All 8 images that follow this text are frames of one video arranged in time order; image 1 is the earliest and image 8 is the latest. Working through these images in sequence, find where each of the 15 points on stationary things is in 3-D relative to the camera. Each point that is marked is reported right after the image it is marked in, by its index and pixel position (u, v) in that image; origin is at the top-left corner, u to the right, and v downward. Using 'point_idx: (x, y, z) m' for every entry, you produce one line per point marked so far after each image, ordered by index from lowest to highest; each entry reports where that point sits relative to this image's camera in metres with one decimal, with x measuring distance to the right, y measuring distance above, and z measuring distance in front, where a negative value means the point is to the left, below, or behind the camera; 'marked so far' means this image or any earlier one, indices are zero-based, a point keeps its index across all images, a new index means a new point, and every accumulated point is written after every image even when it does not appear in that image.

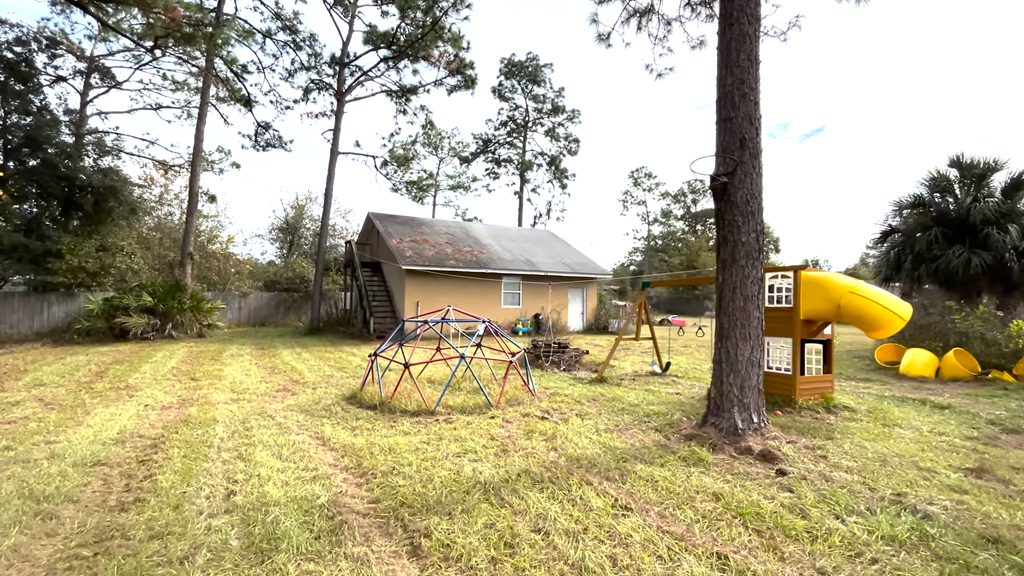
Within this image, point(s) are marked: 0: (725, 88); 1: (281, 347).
0: (+1.8, +1.6, +4.0) m
1: (-5.4, -1.4, +11.2) m
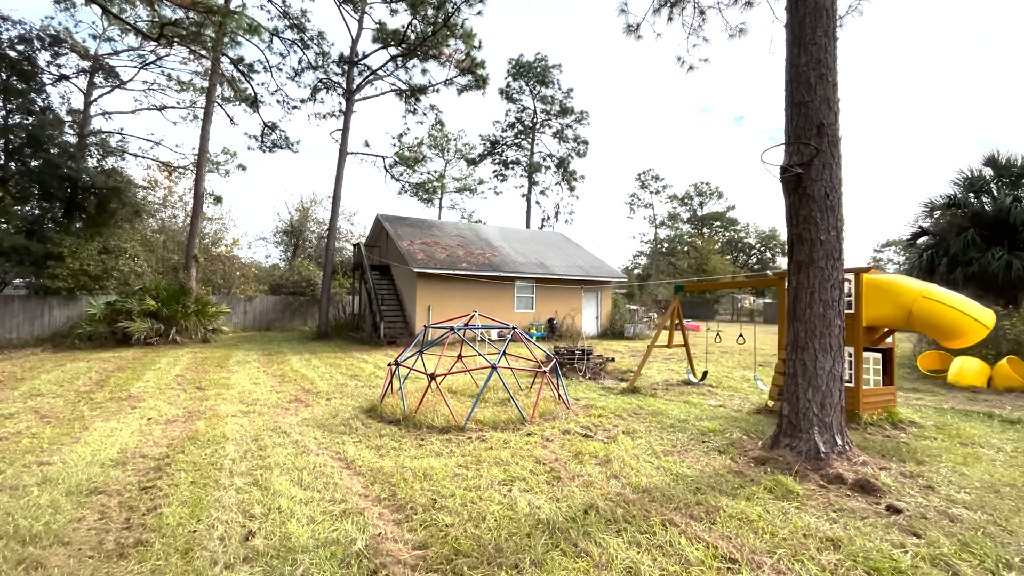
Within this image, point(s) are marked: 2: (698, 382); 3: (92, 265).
0: (+2.1, +1.6, +3.5) m
1: (-5.0, -1.4, +10.7) m
2: (+2.9, -1.4, +7.3) m
3: (-11.7, +0.6, +13.4) m
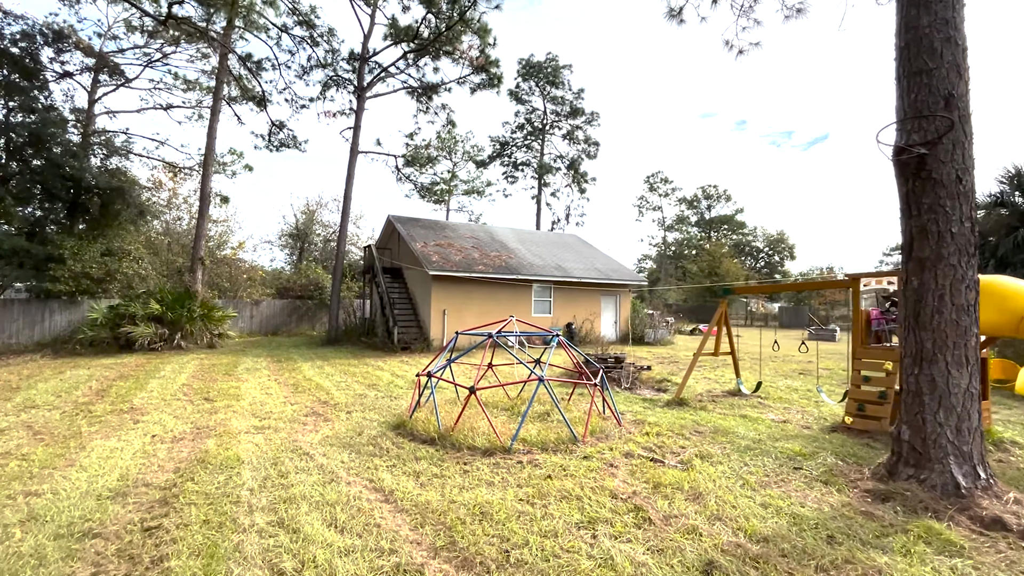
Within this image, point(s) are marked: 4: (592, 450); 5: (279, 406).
0: (+2.5, +1.6, +3.0) m
1: (-4.5, -1.5, +10.2) m
2: (+3.3, -1.5, +6.7) m
3: (-11.3, +0.5, +13.0) m
4: (+0.7, -1.3, +4.0) m
5: (-2.9, -1.5, +6.0) m
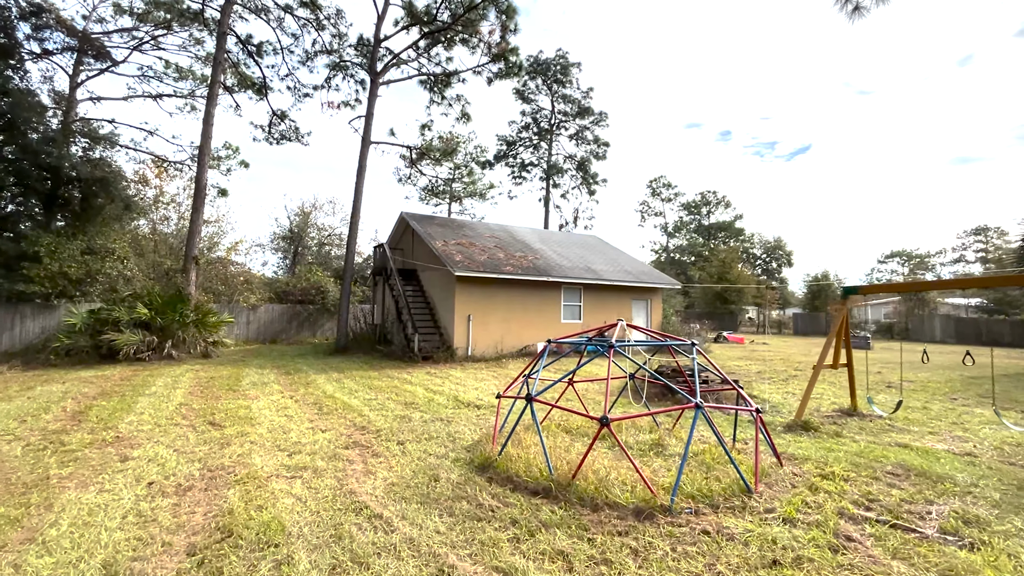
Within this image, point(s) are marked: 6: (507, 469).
0: (+3.5, +1.7, +1.9) m
1: (-3.7, -1.5, +8.9) m
2: (+4.2, -1.5, +5.6) m
3: (-10.5, +0.5, +11.5) m
4: (+1.6, -1.3, +2.8) m
5: (-2.0, -1.4, +4.8) m
6: (0.0, -1.3, +3.4) m
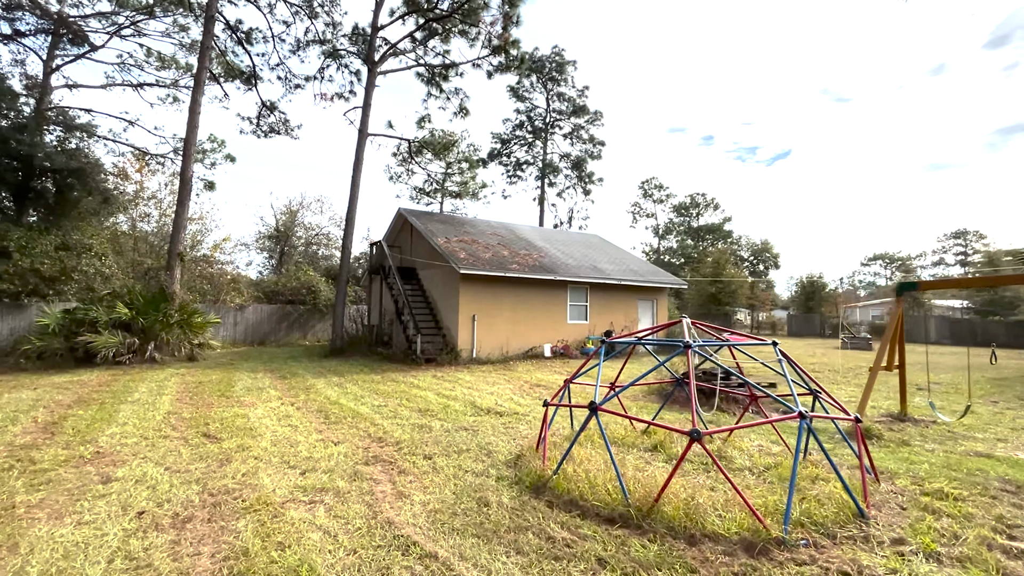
0: (+3.9, +1.7, +1.5) m
1: (-3.5, -1.5, +8.3) m
2: (+4.5, -1.4, +5.3) m
3: (-10.4, +0.5, +10.7) m
4: (+2.0, -1.2, +2.3) m
5: (-1.7, -1.4, +4.2) m
6: (+0.3, -1.2, +2.9) m
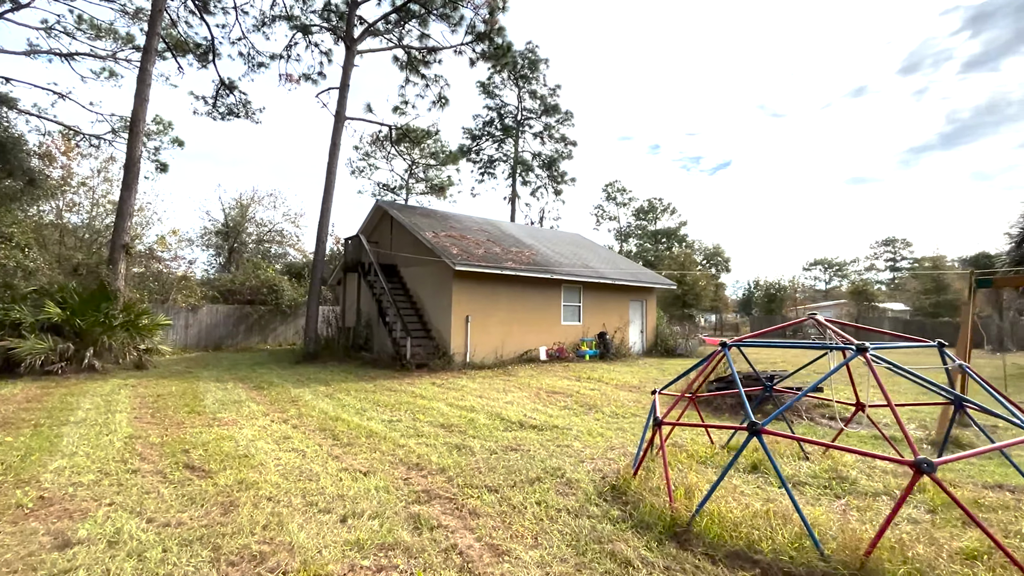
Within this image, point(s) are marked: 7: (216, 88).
0: (+4.7, +1.8, +1.2) m
1: (-3.4, -1.4, +7.2) m
2: (+4.9, -1.4, +5.0) m
3: (-10.4, +0.6, +9.0) m
4: (+2.7, -1.2, +1.8) m
5: (-1.1, -1.3, +3.3) m
6: (+1.0, -1.2, +2.2) m
7: (-7.9, +5.4, +12.9) m
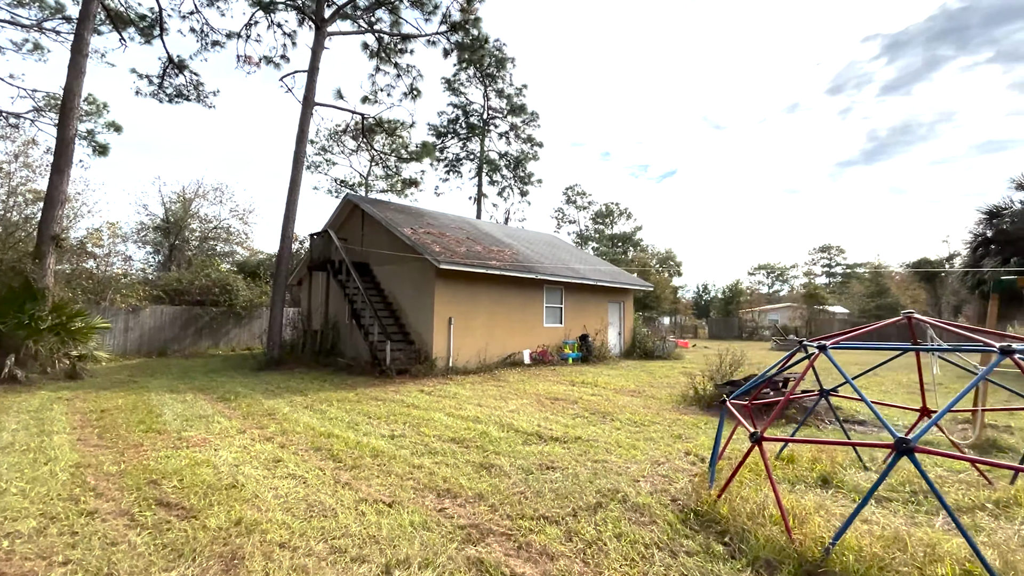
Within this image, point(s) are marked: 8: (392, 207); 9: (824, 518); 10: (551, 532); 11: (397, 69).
0: (+5.2, +1.8, +1.2) m
1: (-3.4, -1.4, +6.4) m
2: (+5.0, -1.4, +5.0) m
3: (-10.6, +0.7, +7.5) m
4: (+3.2, -1.1, +1.6) m
5: (-0.8, -1.3, +2.7) m
6: (+1.4, -1.1, +1.9) m
7: (-8.4, +5.4, +11.6) m
8: (-2.8, +1.9, +11.2) m
9: (+1.5, -1.1, +2.4) m
10: (+0.2, -1.3, +2.5) m
11: (-3.3, +6.2, +13.6) m
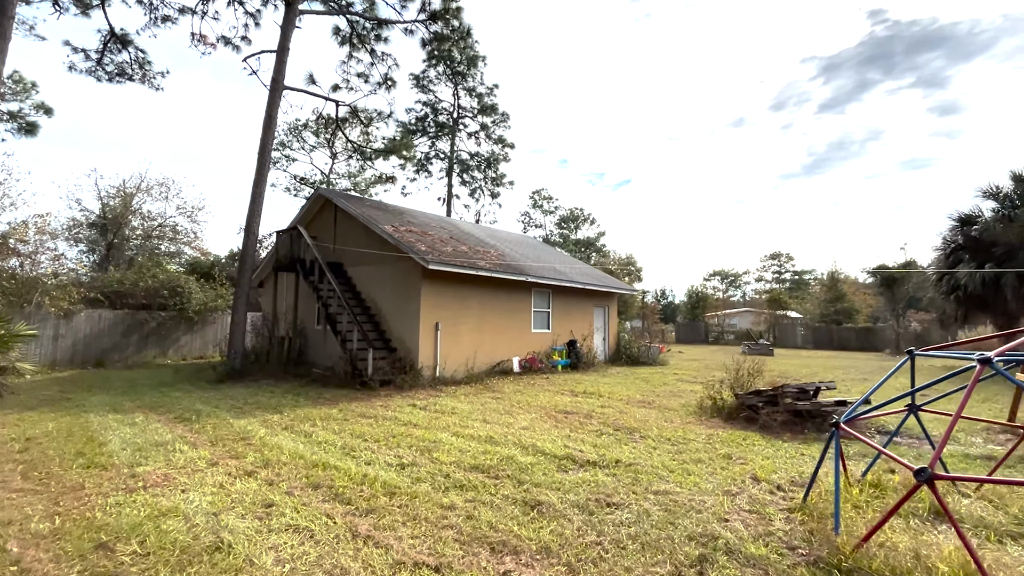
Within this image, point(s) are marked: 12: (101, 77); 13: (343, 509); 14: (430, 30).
0: (+5.8, +1.8, +1.1) m
1: (-3.3, -1.4, +5.5) m
2: (+5.2, -1.4, +4.8) m
3: (-10.5, +0.7, +6.0) m
4: (+3.6, -1.1, +1.3) m
5: (-0.4, -1.3, +2.0) m
6: (+1.9, -1.1, +1.4) m
7: (-8.7, +5.3, +10.3) m
8: (-3.1, +1.8, +10.4) m
9: (+1.9, -1.1, +1.9) m
10: (+0.6, -1.3, +1.9) m
11: (-3.7, +6.1, +12.7) m
12: (-9.2, +4.9, +10.8) m
13: (-1.1, -1.3, +2.9) m
14: (-2.1, +6.9, +12.7) m
